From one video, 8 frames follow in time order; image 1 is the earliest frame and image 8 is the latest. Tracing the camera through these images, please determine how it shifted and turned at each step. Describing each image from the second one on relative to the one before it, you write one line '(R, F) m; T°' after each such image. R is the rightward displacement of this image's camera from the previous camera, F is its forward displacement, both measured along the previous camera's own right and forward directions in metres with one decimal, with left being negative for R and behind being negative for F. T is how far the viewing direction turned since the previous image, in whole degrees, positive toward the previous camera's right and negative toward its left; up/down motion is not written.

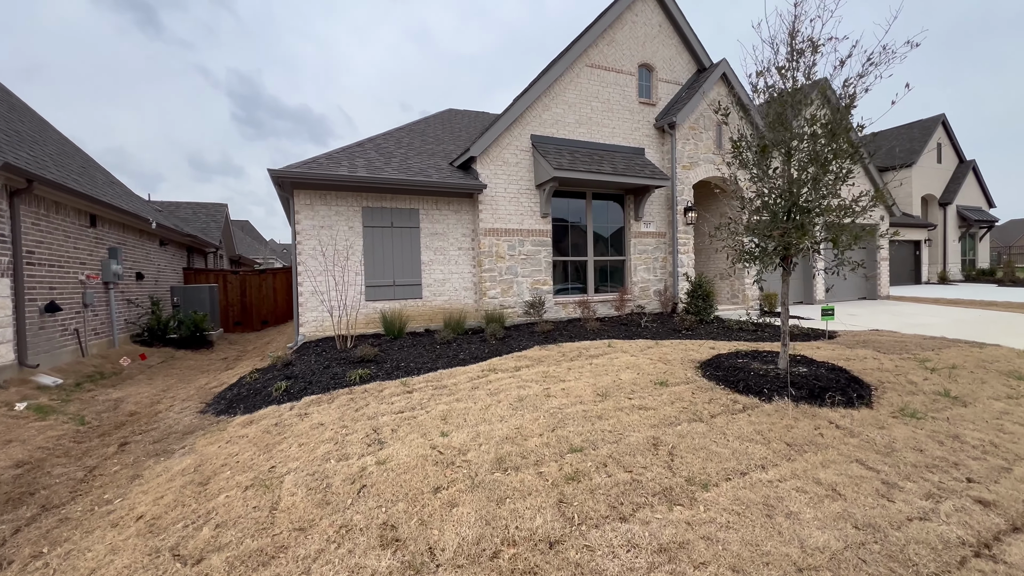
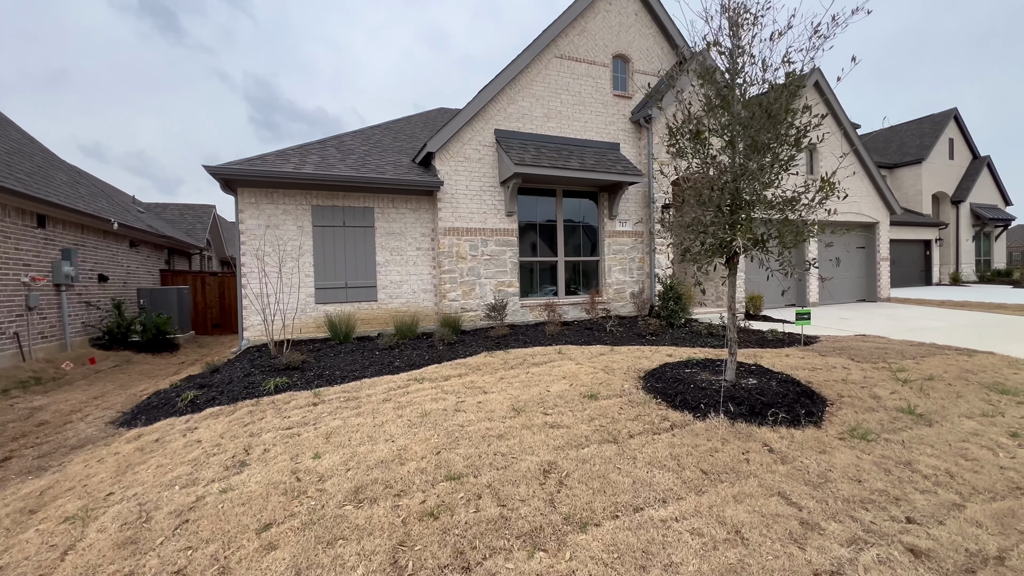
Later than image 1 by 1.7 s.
(+1.0, +0.5) m; -1°
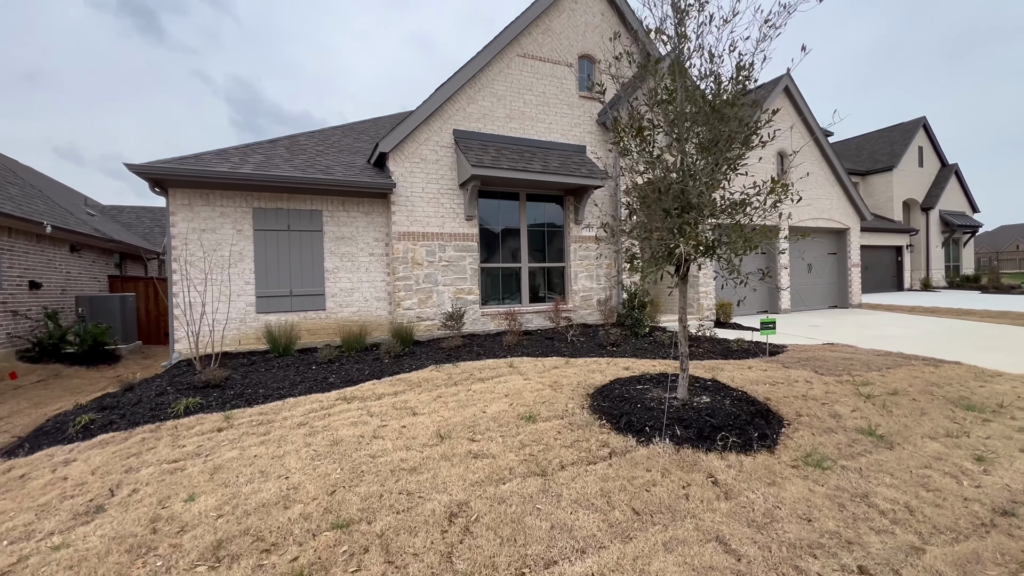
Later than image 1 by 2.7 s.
(+0.5, +0.4) m; +2°
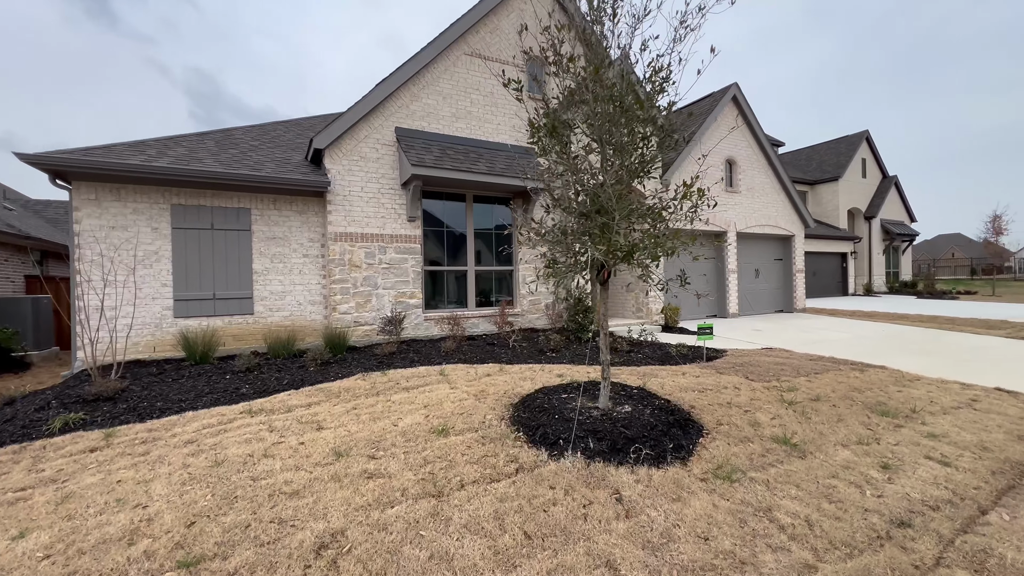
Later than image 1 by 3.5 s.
(+0.5, +0.2) m; +4°
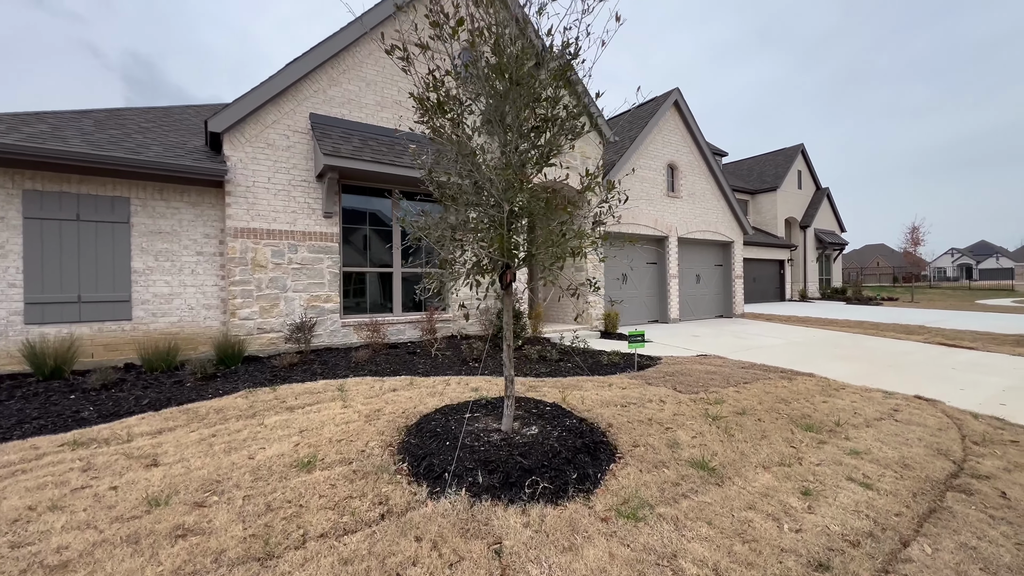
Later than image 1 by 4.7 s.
(+0.6, +0.5) m; +5°
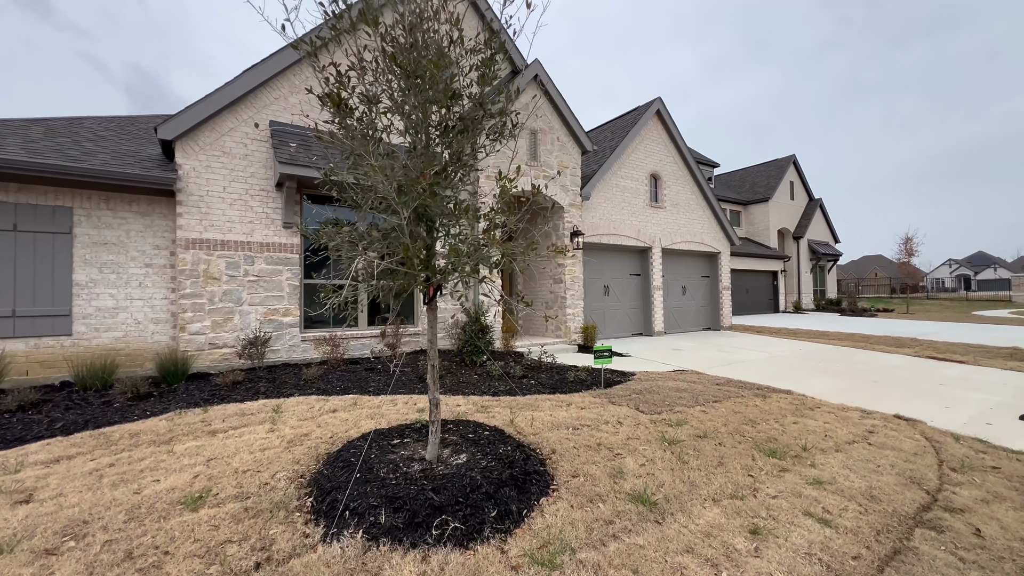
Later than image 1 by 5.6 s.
(+0.6, +0.3) m; 0°
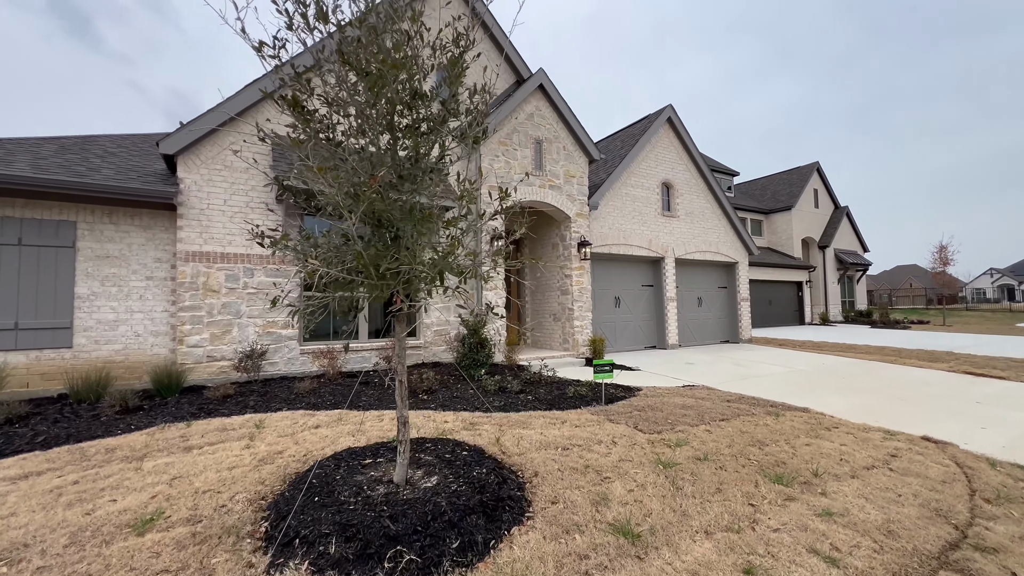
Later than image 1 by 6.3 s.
(+0.3, +0.2) m; -3°
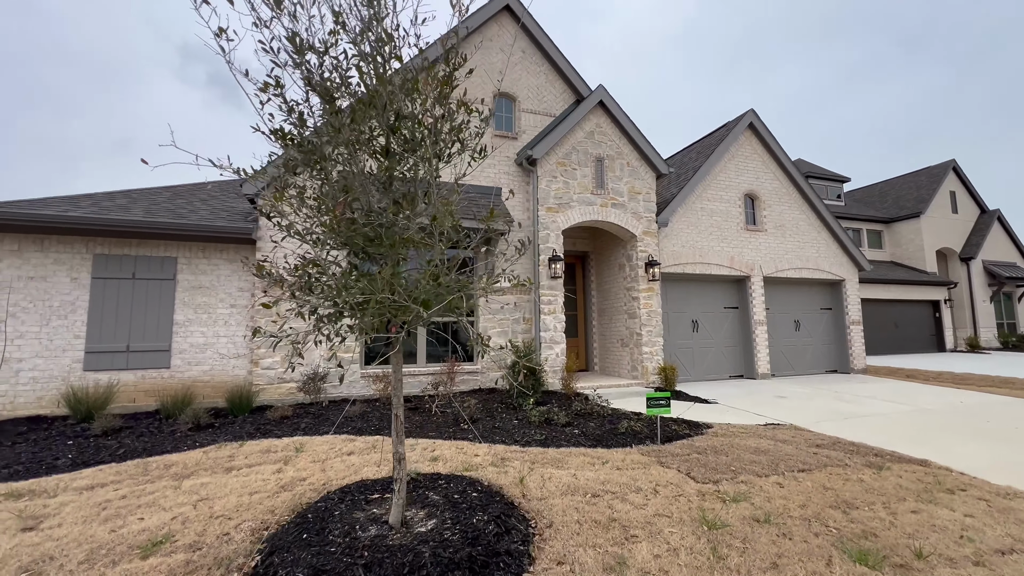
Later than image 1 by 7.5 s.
(+0.6, +0.3) m; -11°
